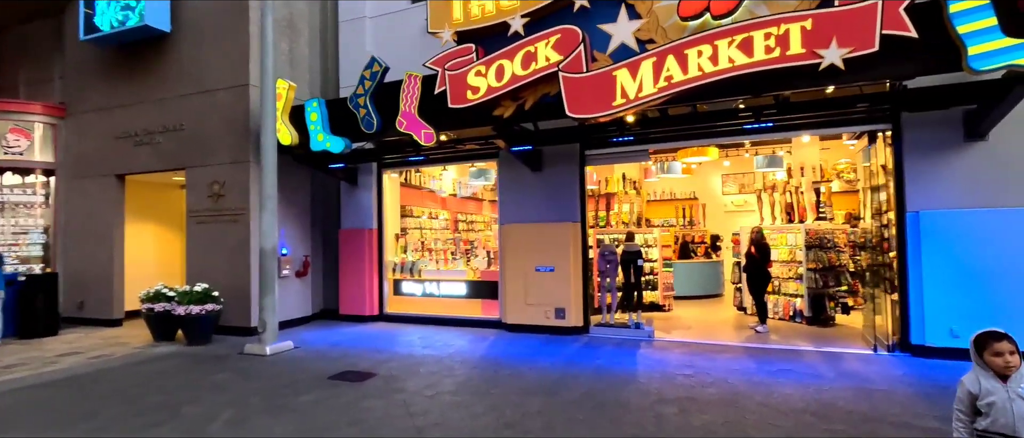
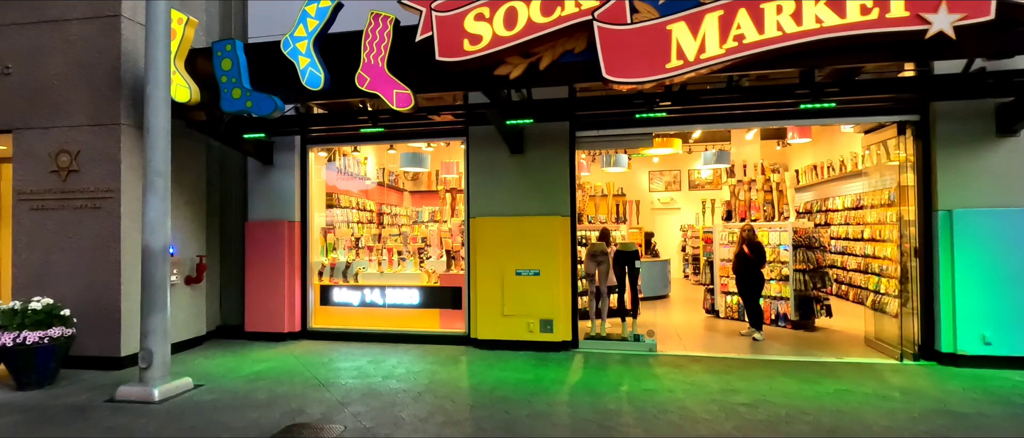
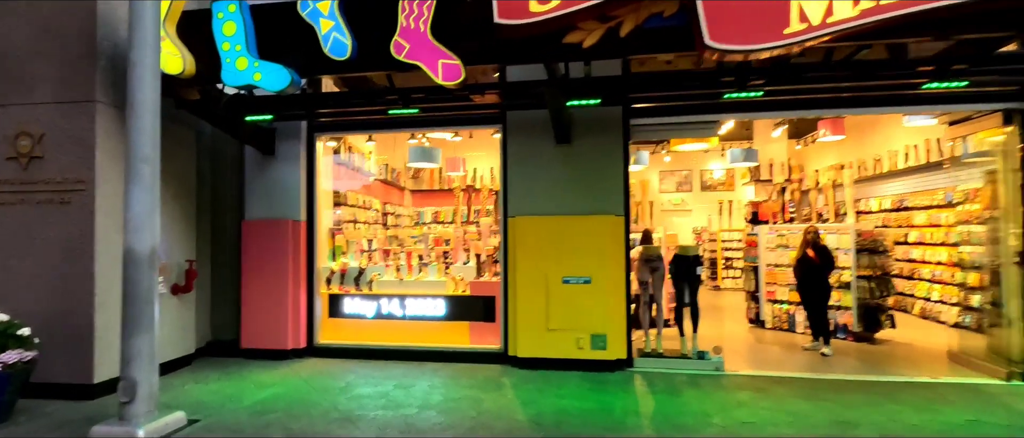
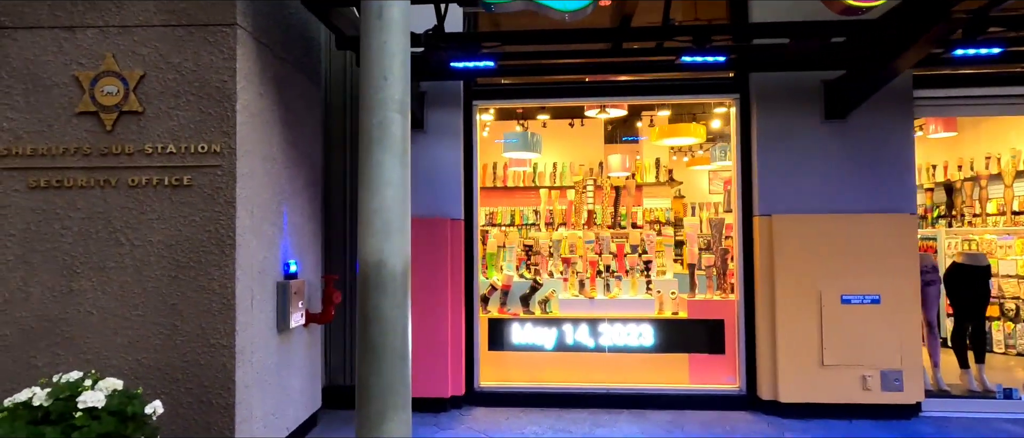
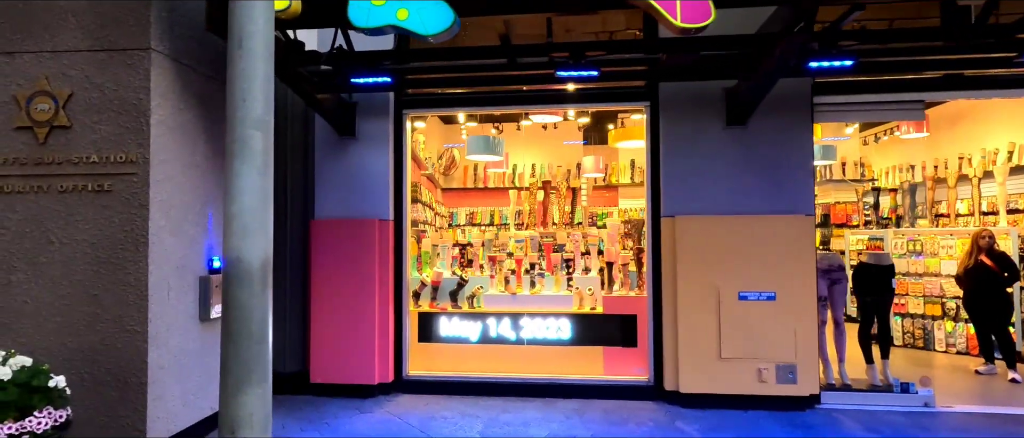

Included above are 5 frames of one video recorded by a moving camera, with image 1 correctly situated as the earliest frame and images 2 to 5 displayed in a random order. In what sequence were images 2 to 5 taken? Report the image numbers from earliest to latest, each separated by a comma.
2, 3, 5, 4
